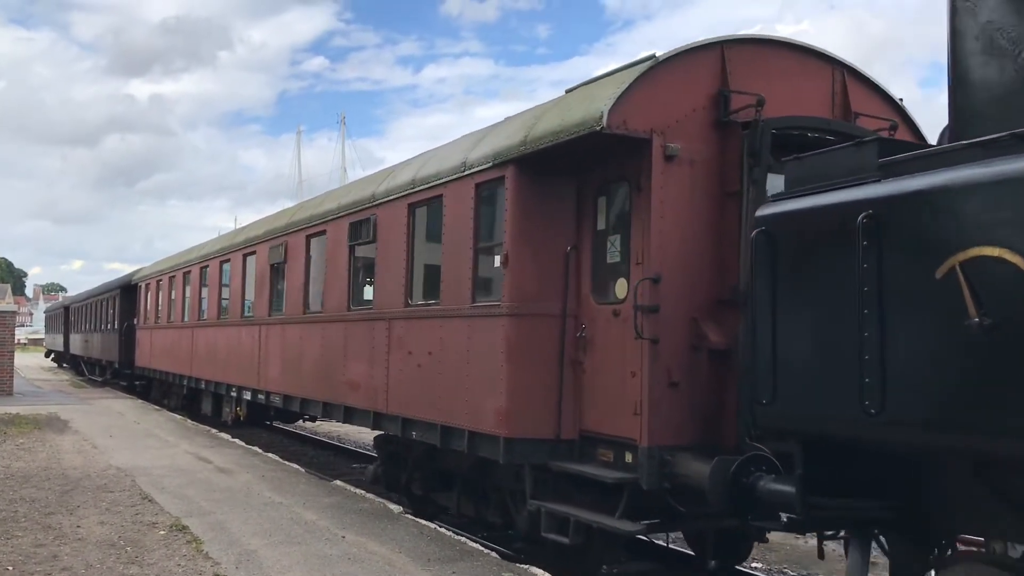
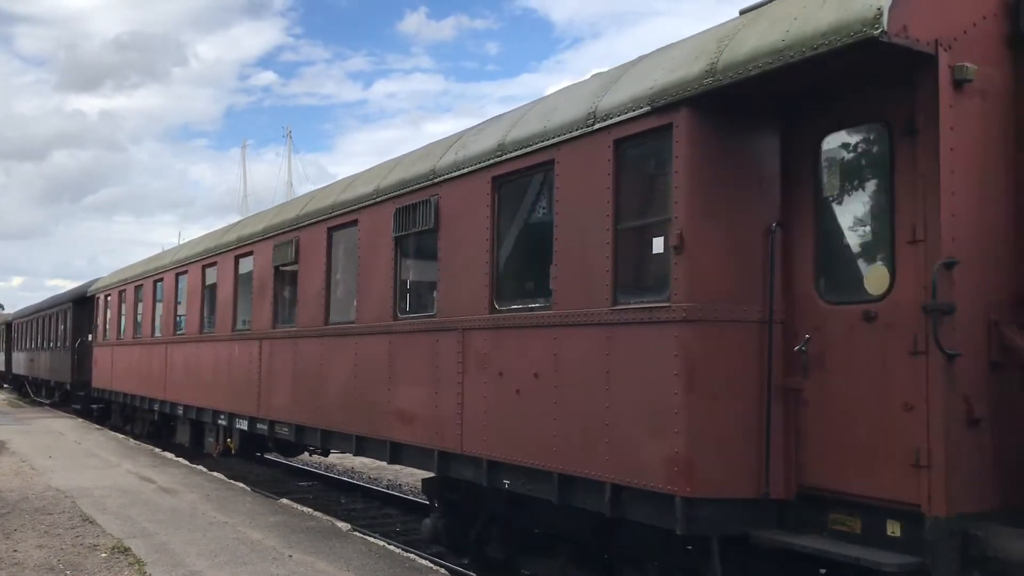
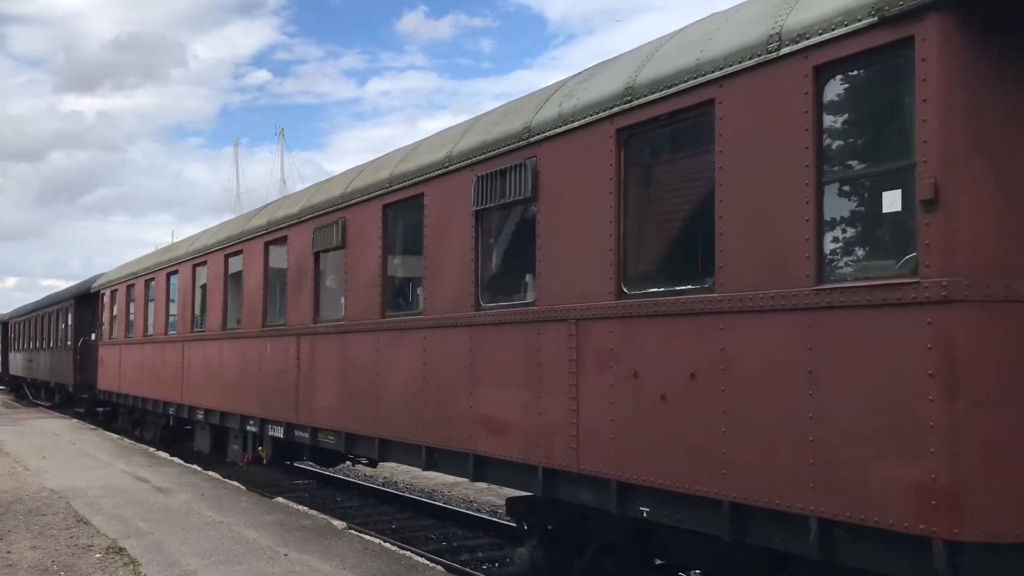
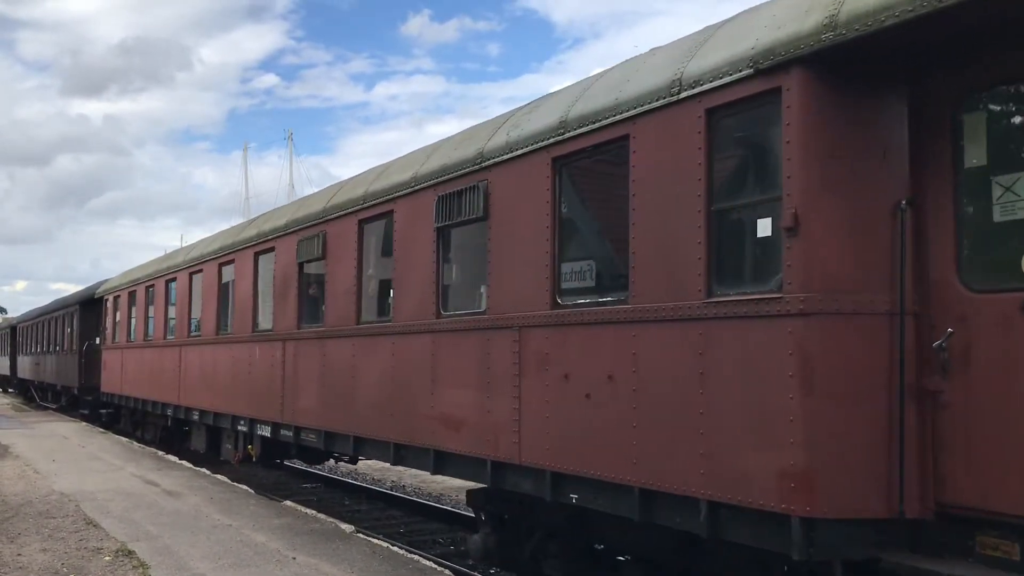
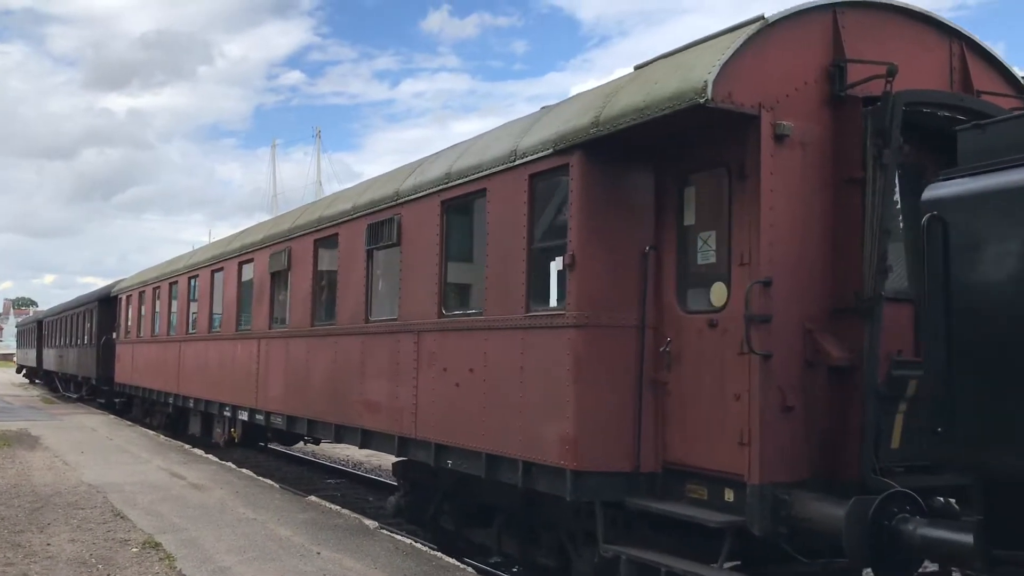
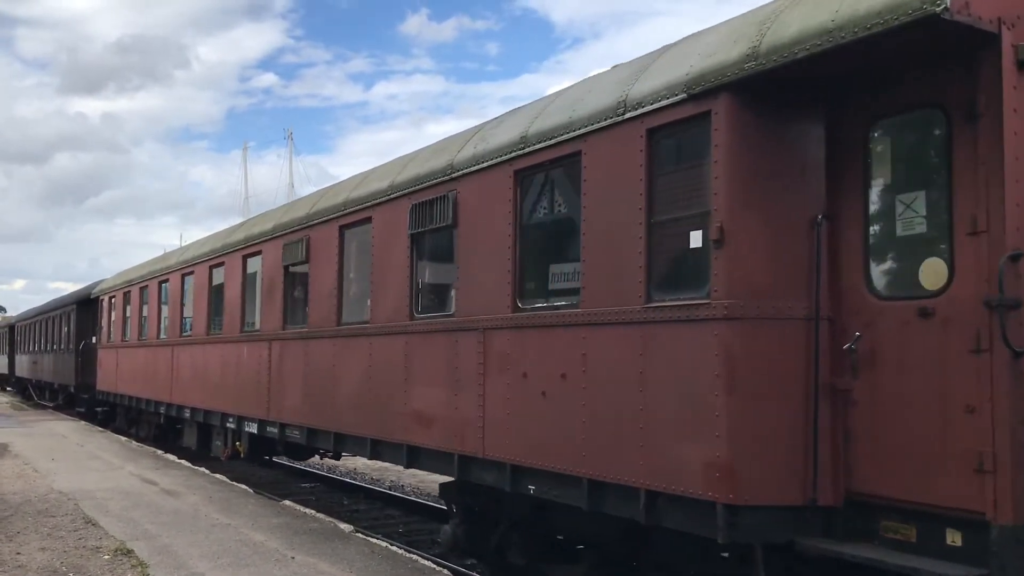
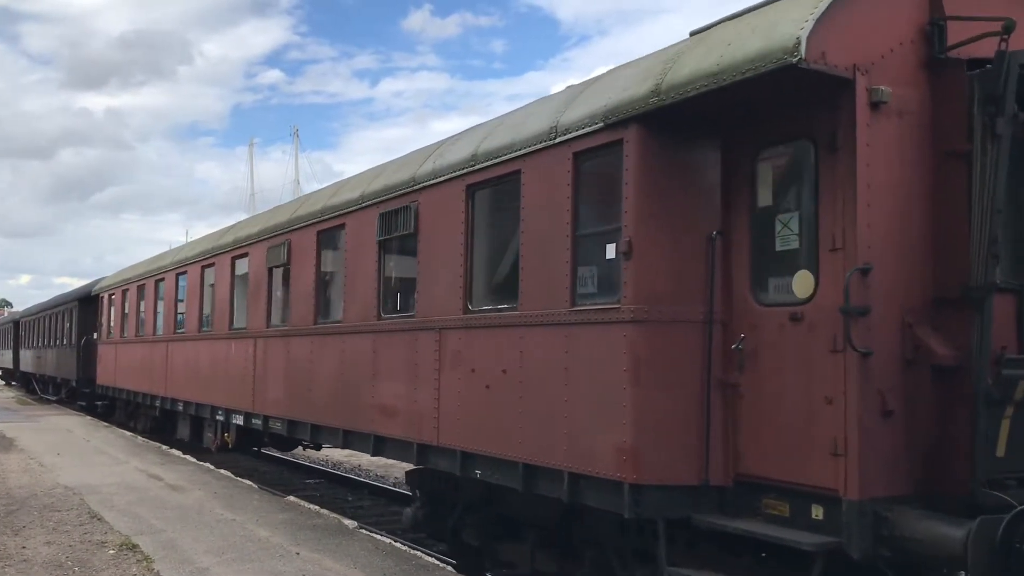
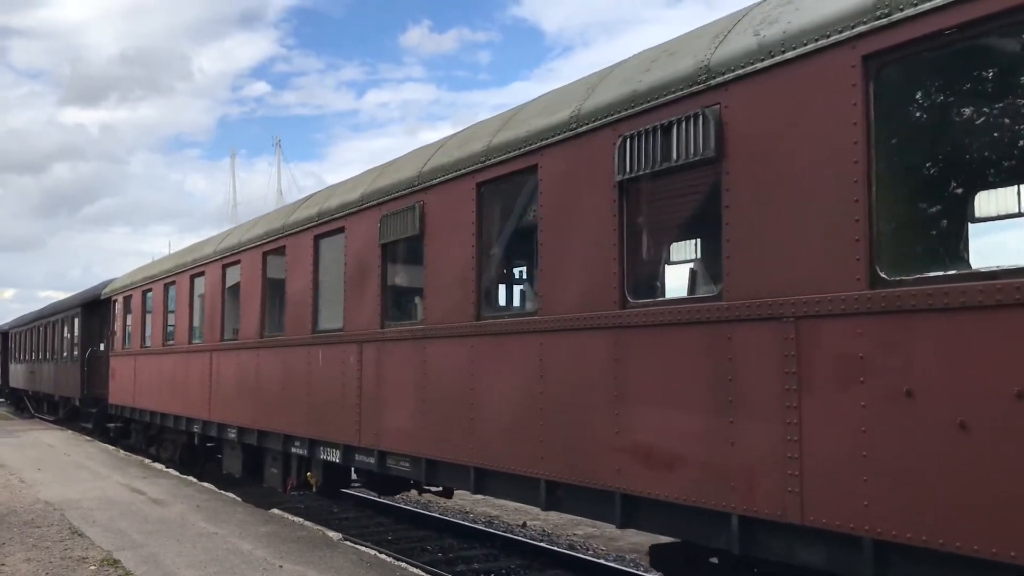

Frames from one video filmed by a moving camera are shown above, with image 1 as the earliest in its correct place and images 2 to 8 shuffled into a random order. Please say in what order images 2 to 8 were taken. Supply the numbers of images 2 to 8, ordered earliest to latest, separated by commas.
5, 7, 2, 6, 4, 3, 8
